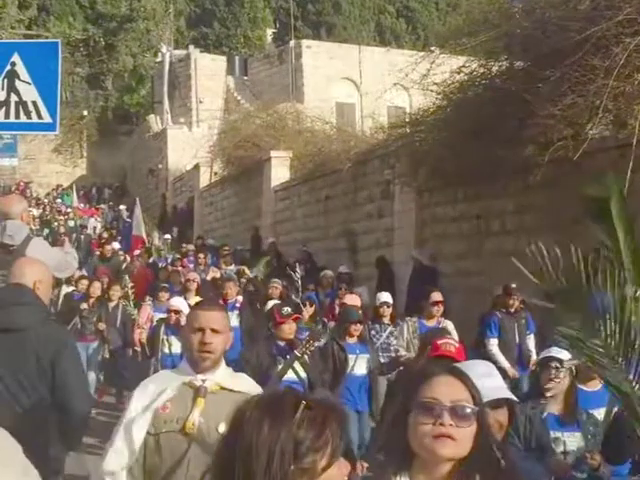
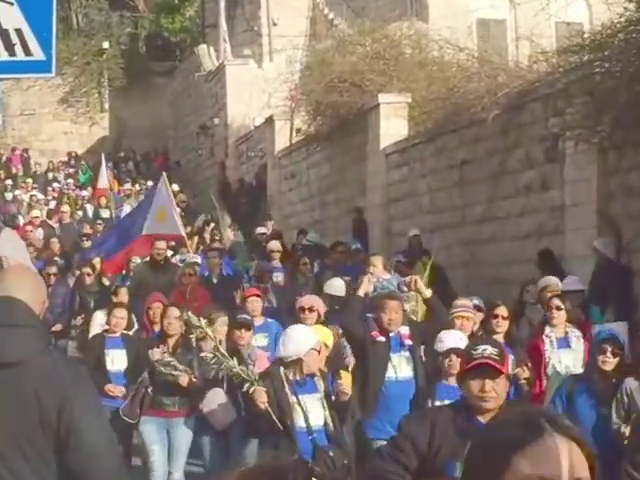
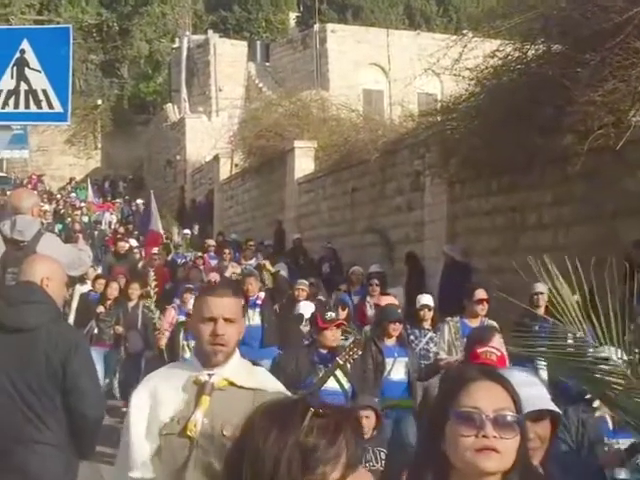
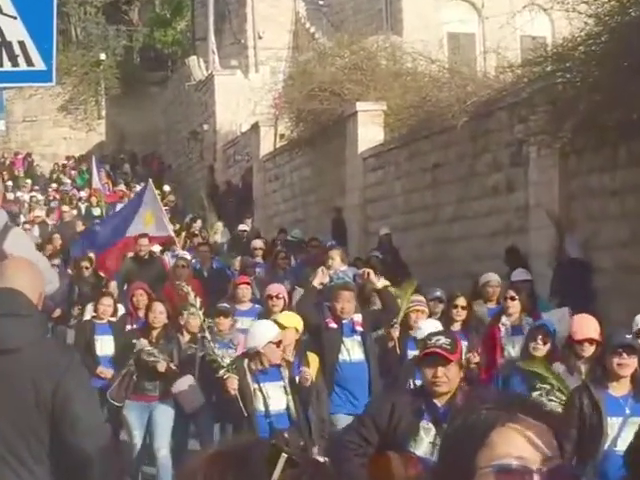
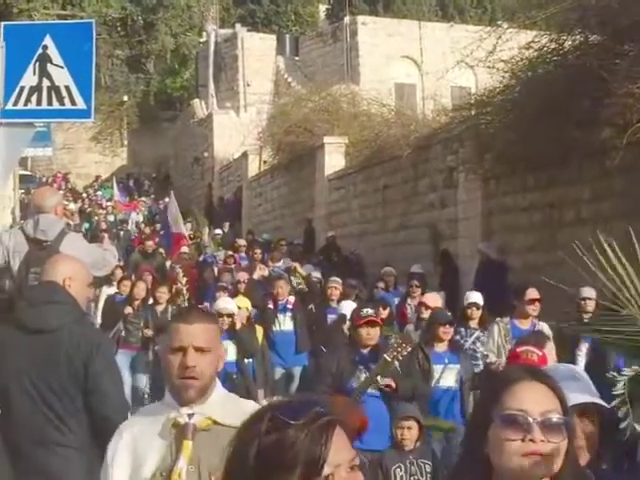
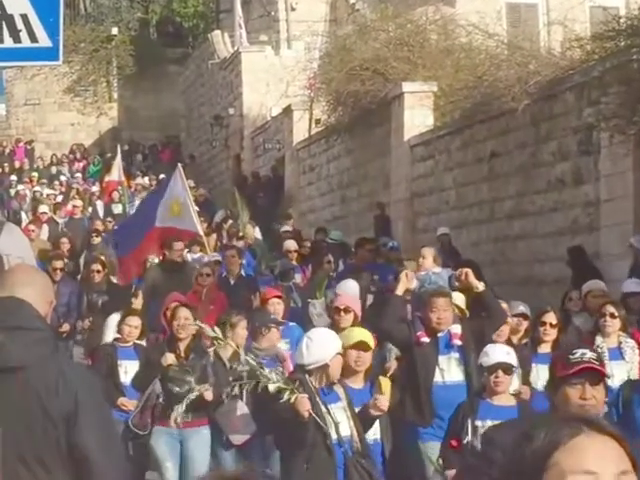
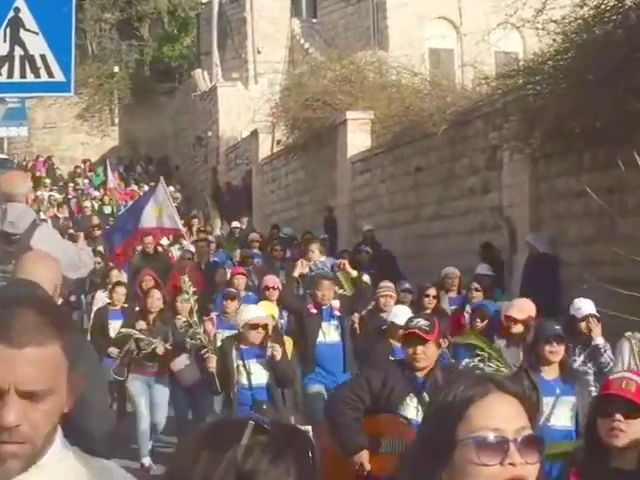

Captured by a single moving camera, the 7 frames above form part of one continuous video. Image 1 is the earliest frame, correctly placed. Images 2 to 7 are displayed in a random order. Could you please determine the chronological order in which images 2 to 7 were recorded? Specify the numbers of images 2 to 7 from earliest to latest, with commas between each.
3, 5, 7, 4, 2, 6
